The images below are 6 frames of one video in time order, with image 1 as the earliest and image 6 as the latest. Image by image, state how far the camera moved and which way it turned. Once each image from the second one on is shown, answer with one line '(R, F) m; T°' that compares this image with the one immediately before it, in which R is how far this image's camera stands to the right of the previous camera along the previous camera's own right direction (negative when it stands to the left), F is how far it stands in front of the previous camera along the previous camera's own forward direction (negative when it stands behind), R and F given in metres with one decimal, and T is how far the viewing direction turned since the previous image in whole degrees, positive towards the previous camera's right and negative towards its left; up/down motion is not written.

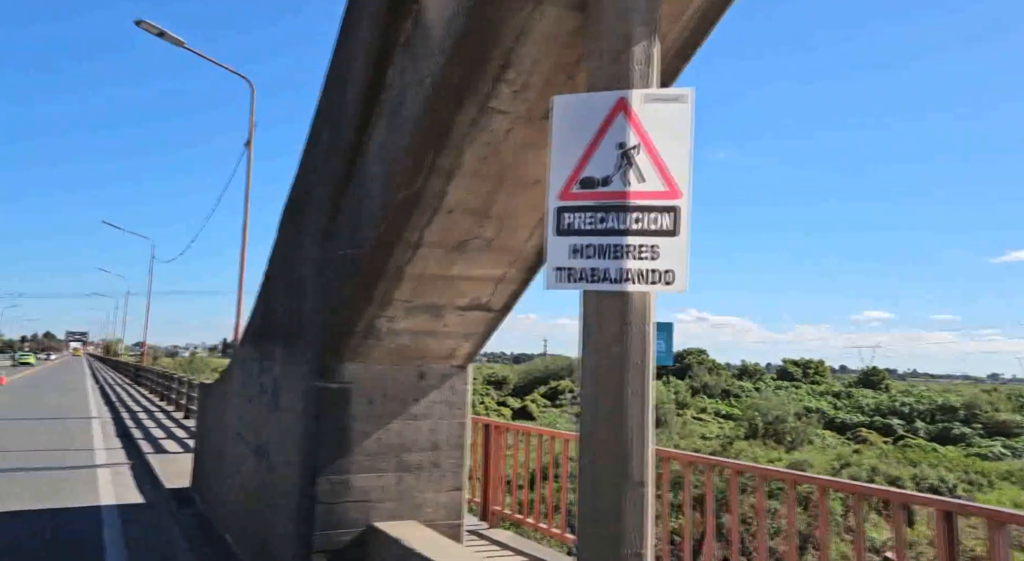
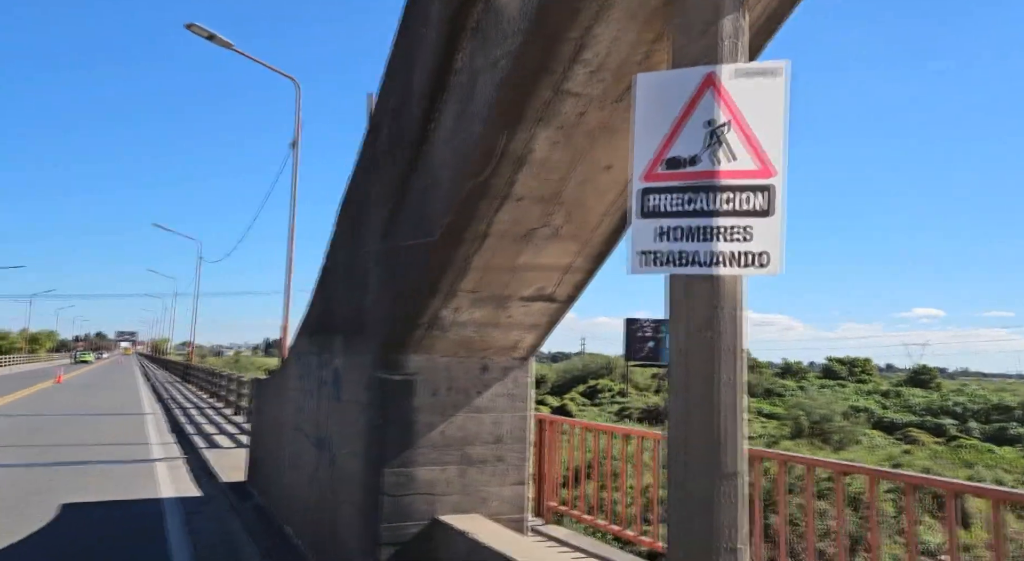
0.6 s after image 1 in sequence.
(-0.2, +0.1) m; -3°
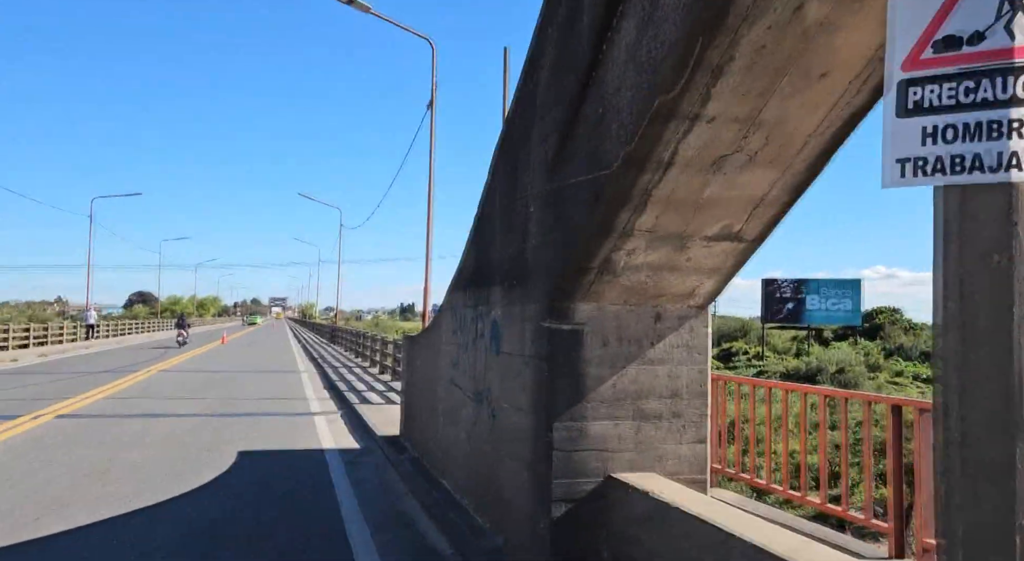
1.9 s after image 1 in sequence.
(-0.3, +0.3) m; -10°
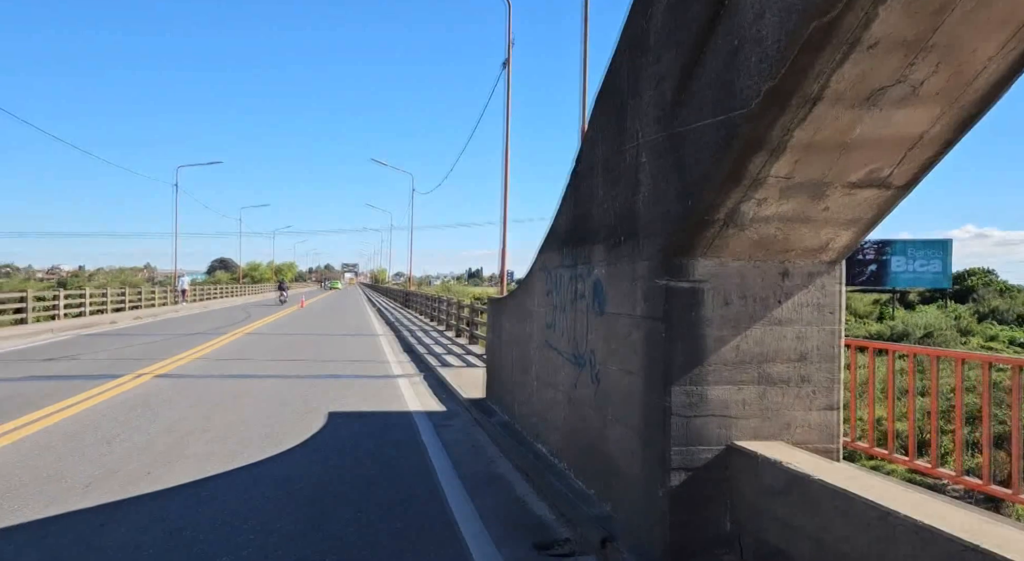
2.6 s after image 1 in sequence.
(-0.3, +0.2) m; -5°
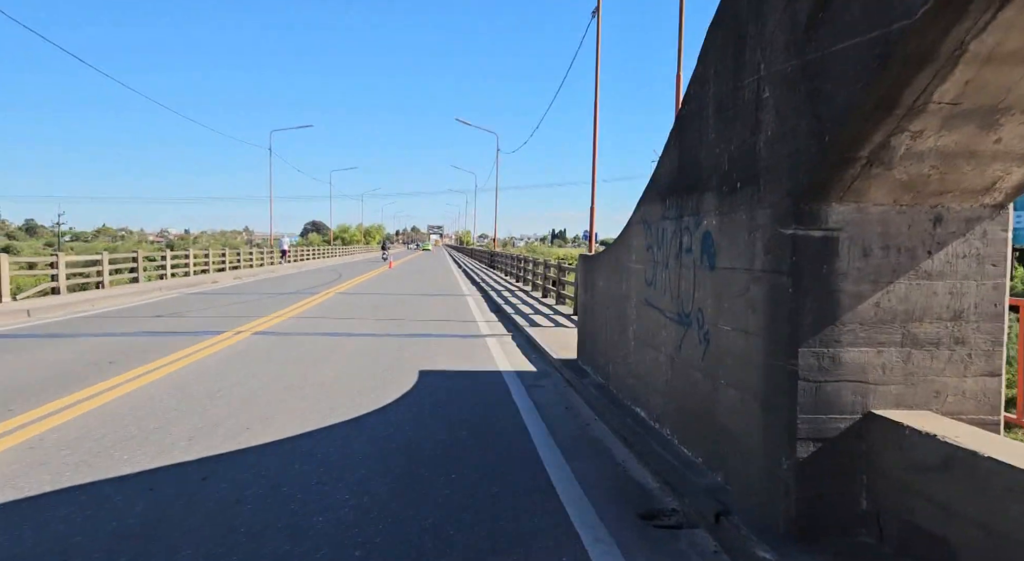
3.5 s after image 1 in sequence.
(-0.1, +0.3) m; -7°
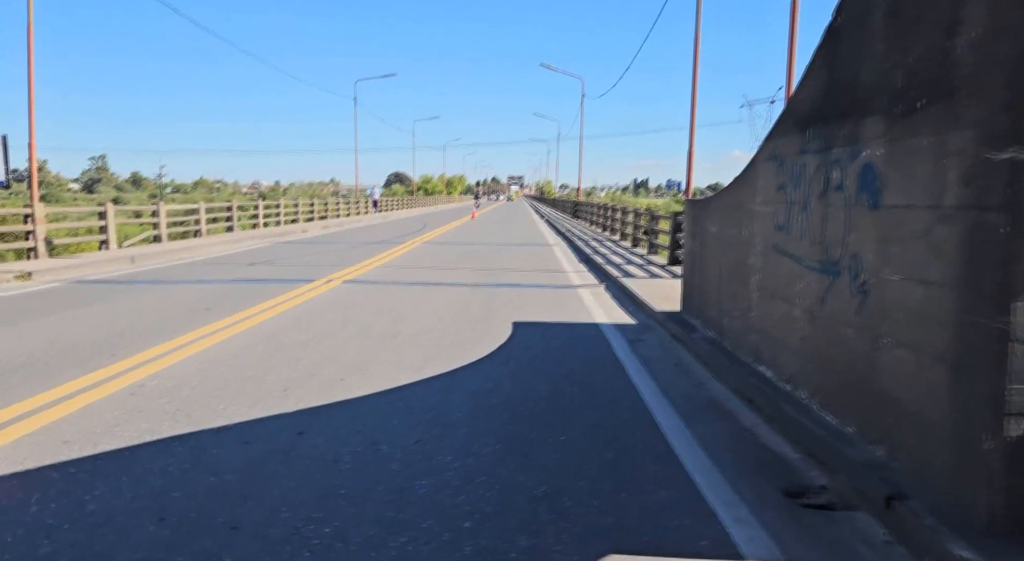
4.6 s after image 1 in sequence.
(-0.2, +0.5) m; -7°
